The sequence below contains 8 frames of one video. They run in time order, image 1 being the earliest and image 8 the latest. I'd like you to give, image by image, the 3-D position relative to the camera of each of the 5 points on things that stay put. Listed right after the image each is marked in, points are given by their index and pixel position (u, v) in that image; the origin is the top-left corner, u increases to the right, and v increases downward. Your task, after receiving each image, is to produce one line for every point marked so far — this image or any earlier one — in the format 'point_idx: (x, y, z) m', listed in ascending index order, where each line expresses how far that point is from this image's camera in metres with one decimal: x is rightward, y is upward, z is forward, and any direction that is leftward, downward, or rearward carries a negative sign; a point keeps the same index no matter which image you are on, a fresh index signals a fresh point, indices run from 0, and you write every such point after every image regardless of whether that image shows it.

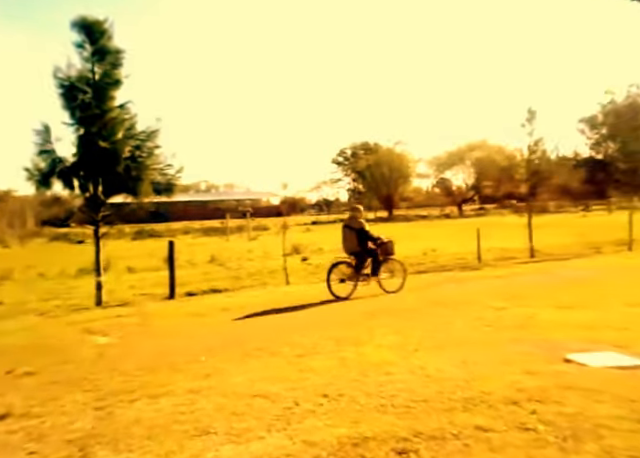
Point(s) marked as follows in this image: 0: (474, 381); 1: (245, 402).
0: (+2.9, -2.9, +11.0) m
1: (-1.5, -3.4, +11.4) m
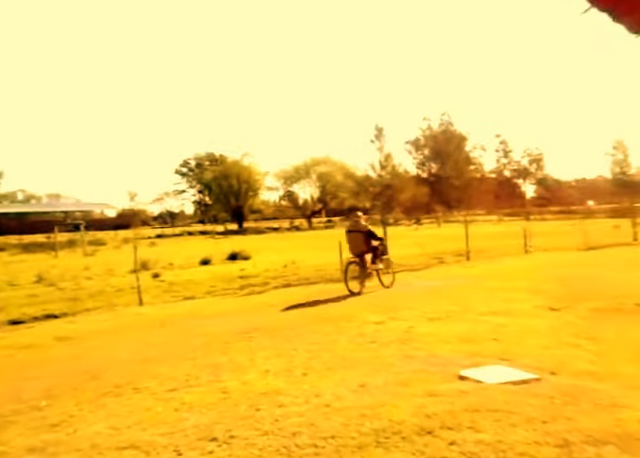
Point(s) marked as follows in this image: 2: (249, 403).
0: (+1.0, -3.1, +10.0) m
1: (-3.3, -3.6, +9.2) m
2: (-1.4, -3.3, +11.1) m
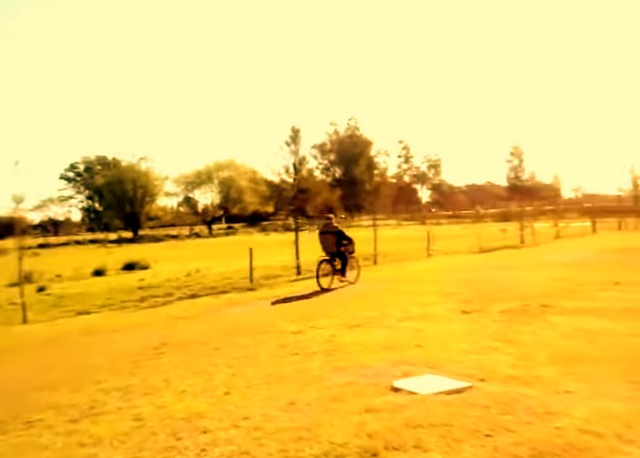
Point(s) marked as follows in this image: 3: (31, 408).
0: (-0.1, -3.2, +9.3) m
1: (-4.2, -3.7, +7.6) m
2: (-2.6, -3.4, +9.9) m
3: (-5.8, -3.6, +11.4) m
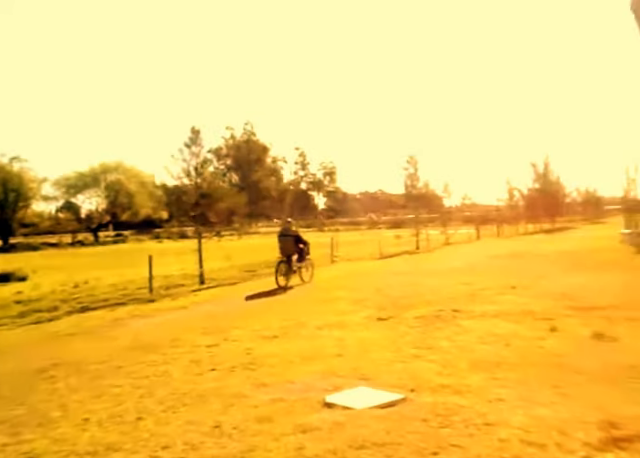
0: (-1.0, -3.3, +8.3) m
1: (-4.7, -3.8, +5.9) m
2: (-3.6, -3.5, +8.4) m
3: (-7.0, -3.7, +9.3) m
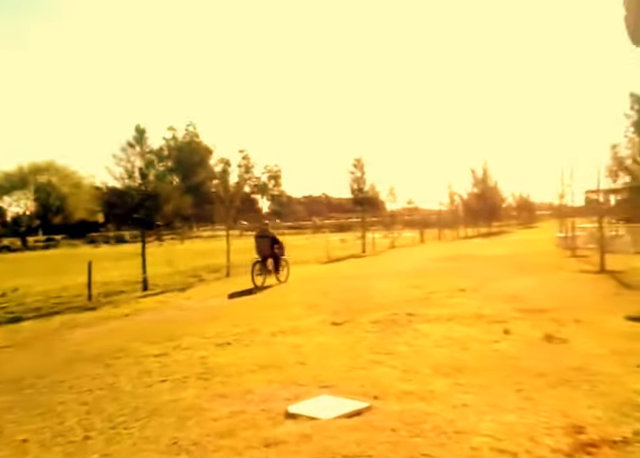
0: (+2.0, -3.3, +10.4) m
1: (-2.2, -4.5, +9.9) m
2: (-0.2, -4.0, +11.6) m
3: (-2.7, -4.7, +13.9) m
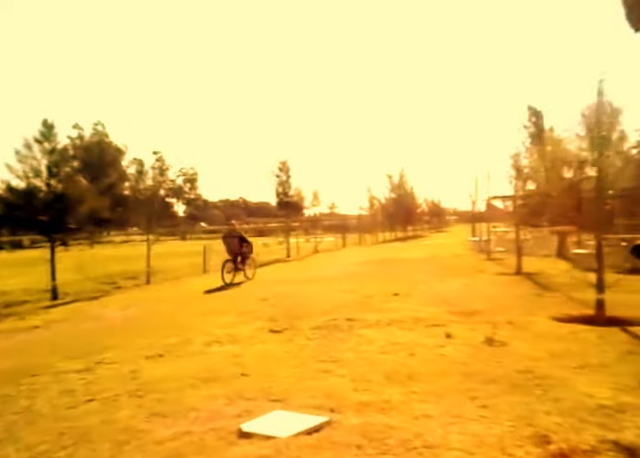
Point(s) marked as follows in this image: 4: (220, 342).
0: (+1.0, -3.4, +10.3) m
1: (-3.1, -4.5, +9.1) m
2: (-1.4, -4.1, +11.1) m
3: (-4.3, -4.8, +13.0) m
4: (-1.8, -2.0, +10.6) m
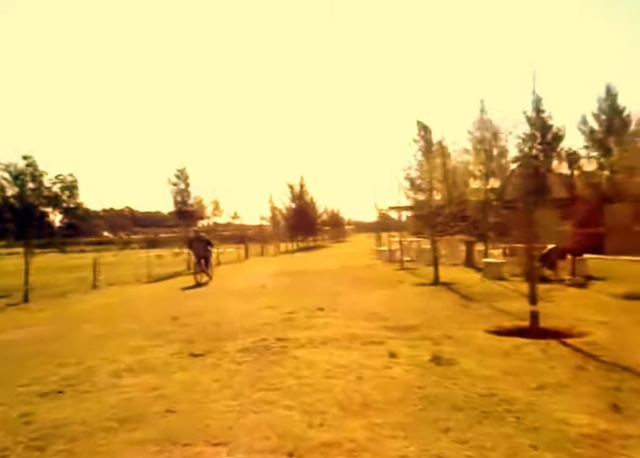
0: (-0.2, -3.6, +9.5) m
1: (-4.0, -4.7, +7.5) m
2: (-2.7, -4.3, +9.8) m
3: (-5.8, -5.1, +11.2) m
4: (-3.0, -2.2, +9.3) m
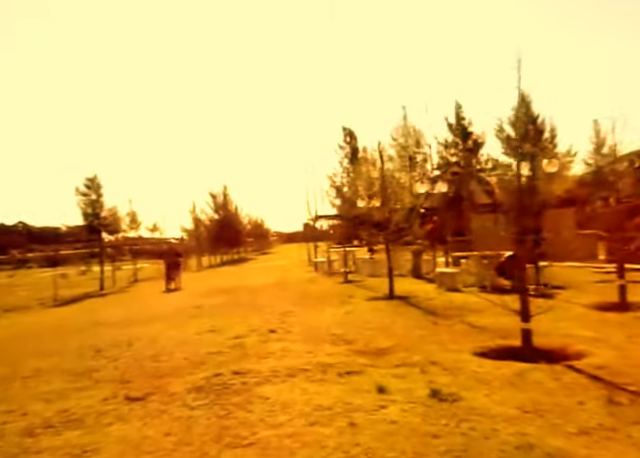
0: (-0.6, -3.7, +7.8) m
1: (-4.0, -4.9, +5.3) m
2: (-3.1, -4.5, +7.8) m
3: (-6.4, -5.3, +8.6) m
4: (-3.4, -2.4, +7.3) m
